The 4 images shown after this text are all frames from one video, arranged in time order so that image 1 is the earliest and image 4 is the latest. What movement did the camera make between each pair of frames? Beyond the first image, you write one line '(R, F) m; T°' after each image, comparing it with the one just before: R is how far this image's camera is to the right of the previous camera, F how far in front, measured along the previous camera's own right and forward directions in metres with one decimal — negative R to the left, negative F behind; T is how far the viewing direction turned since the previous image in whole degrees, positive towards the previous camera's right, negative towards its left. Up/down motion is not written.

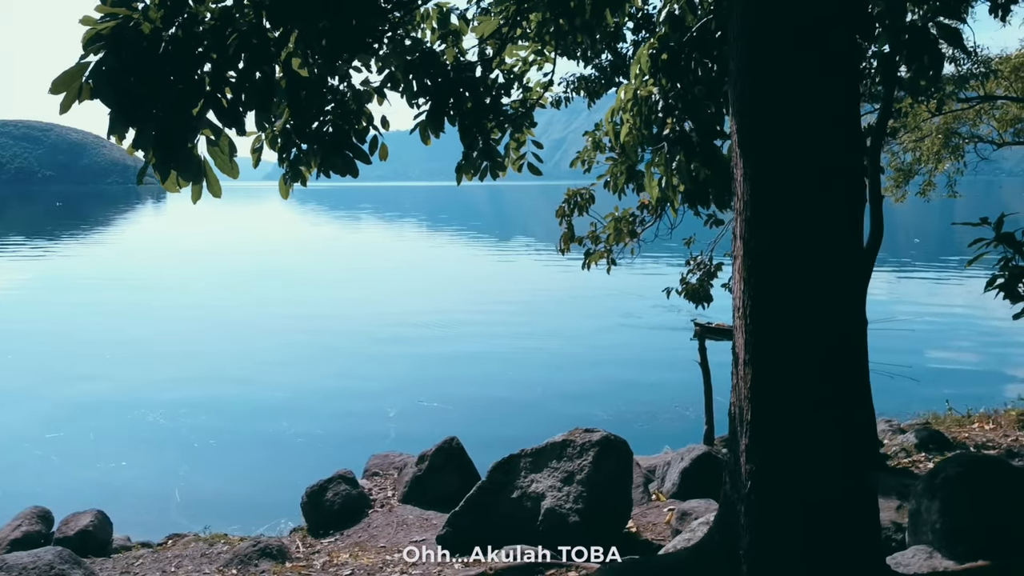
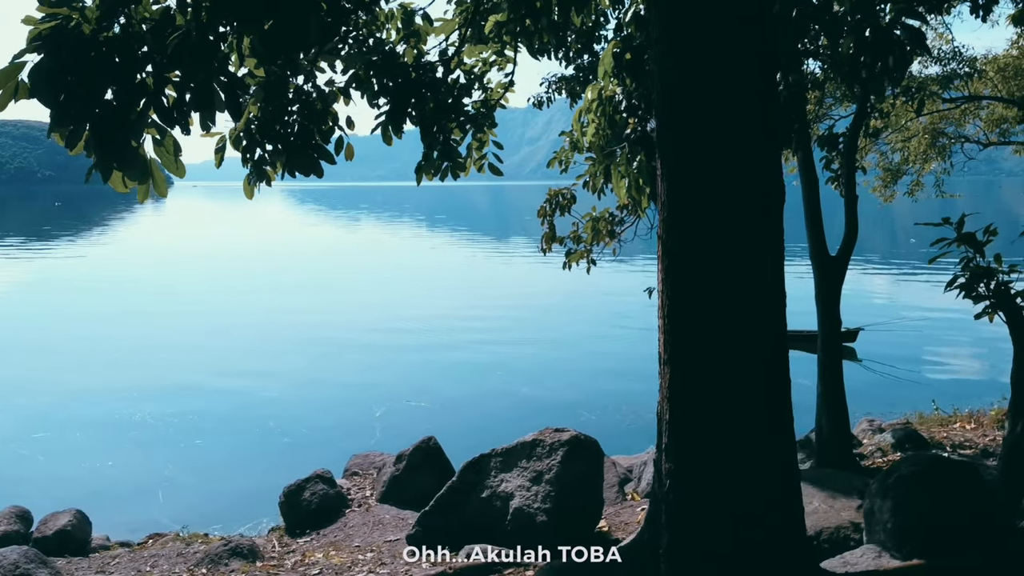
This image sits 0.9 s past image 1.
(+0.3, 0.0) m; 0°
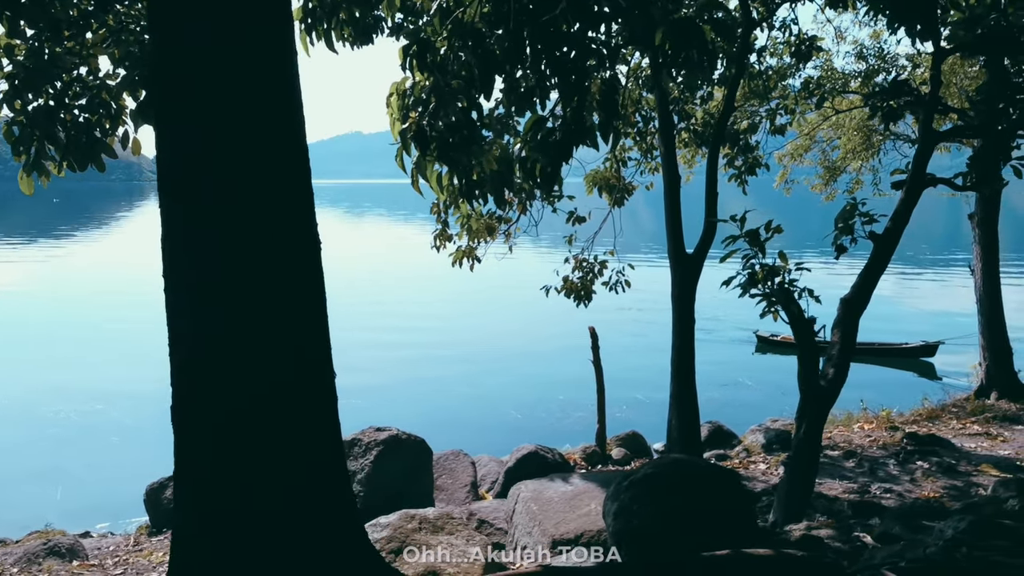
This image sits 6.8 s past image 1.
(+1.9, +0.1) m; 0°
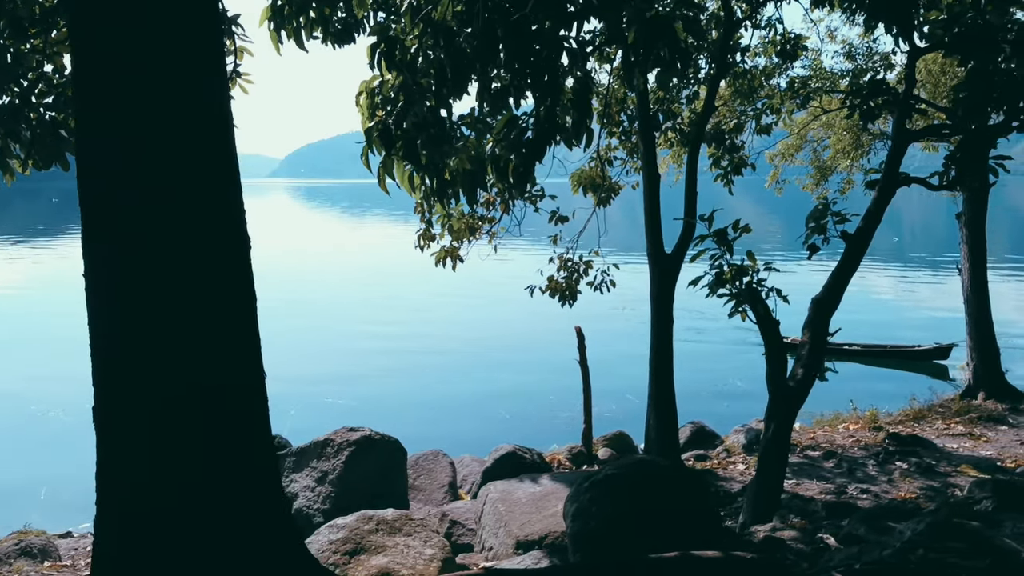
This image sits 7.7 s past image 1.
(+0.3, 0.0) m; 0°
